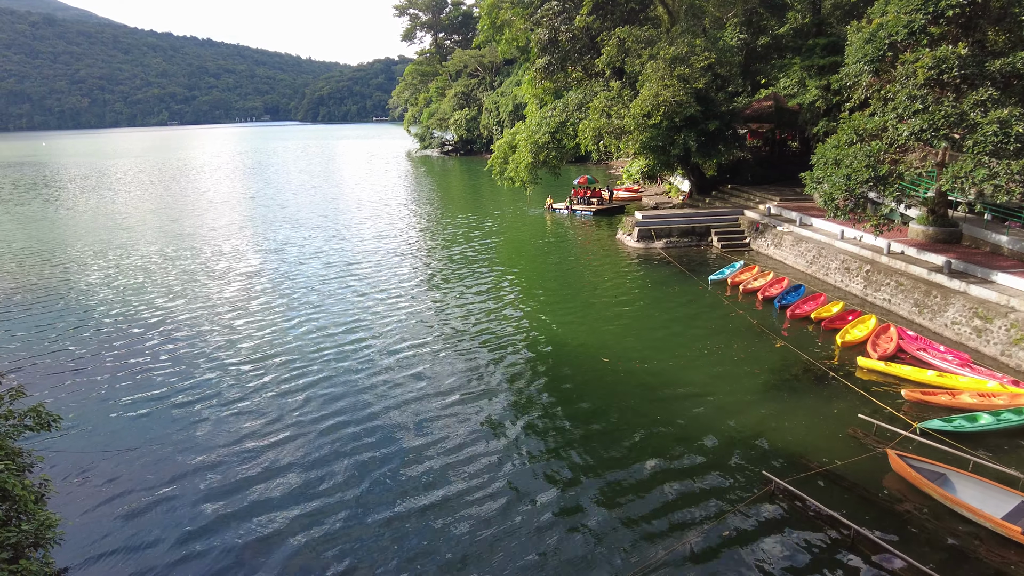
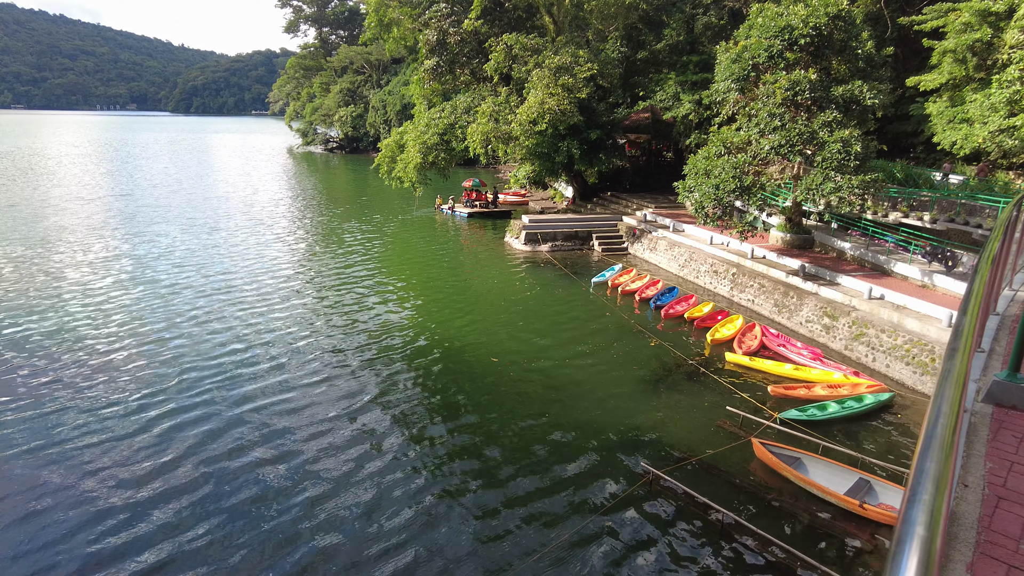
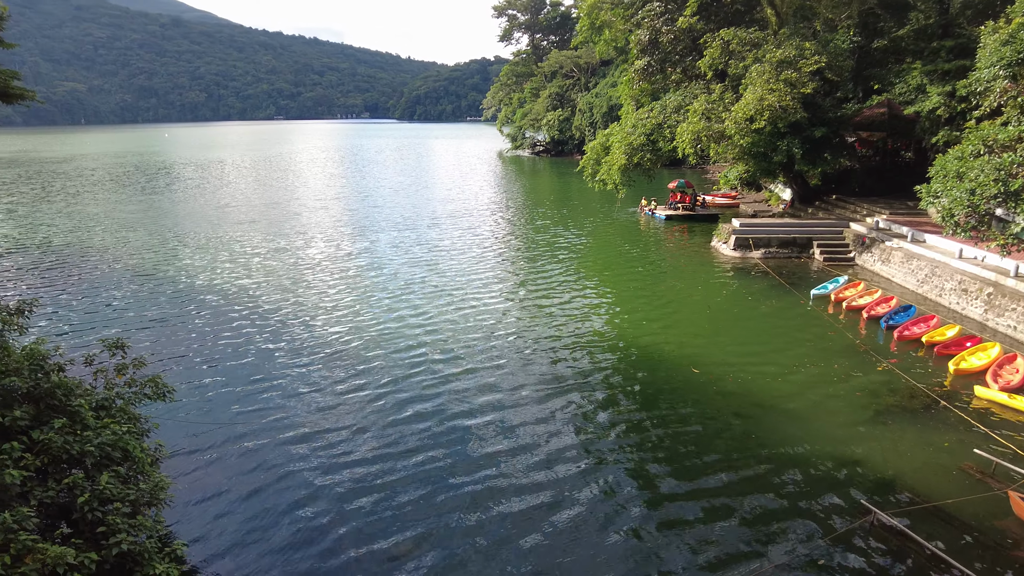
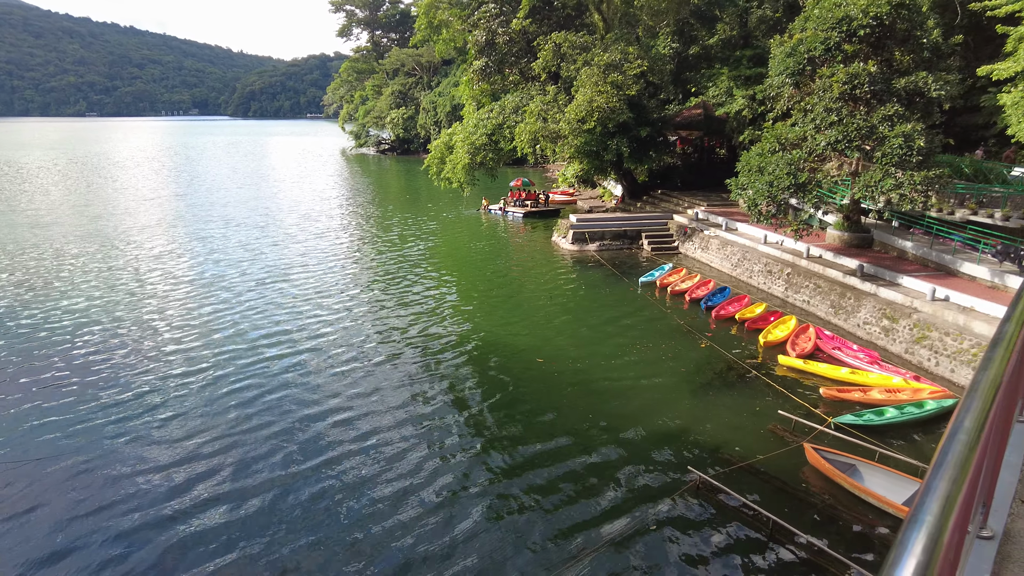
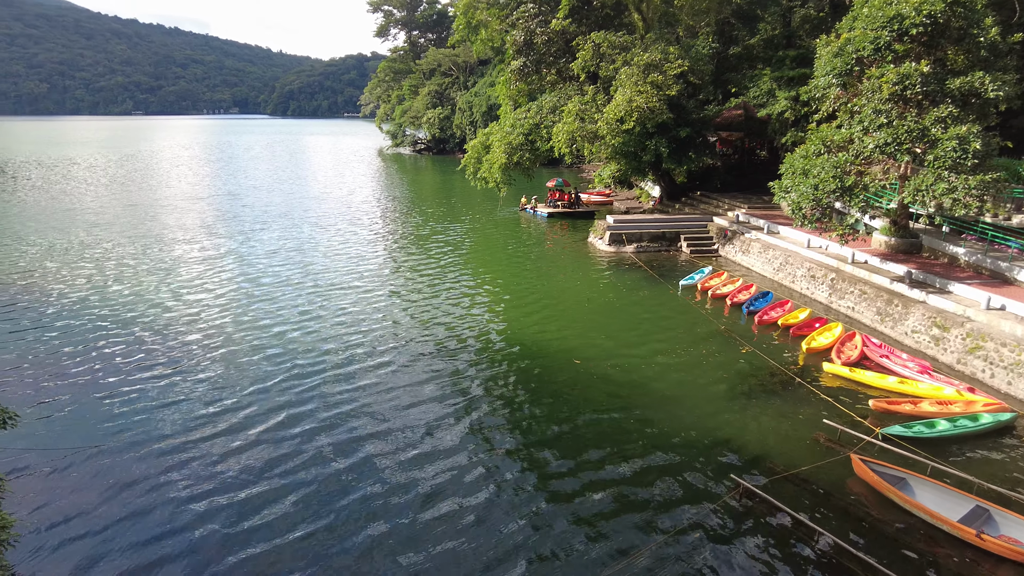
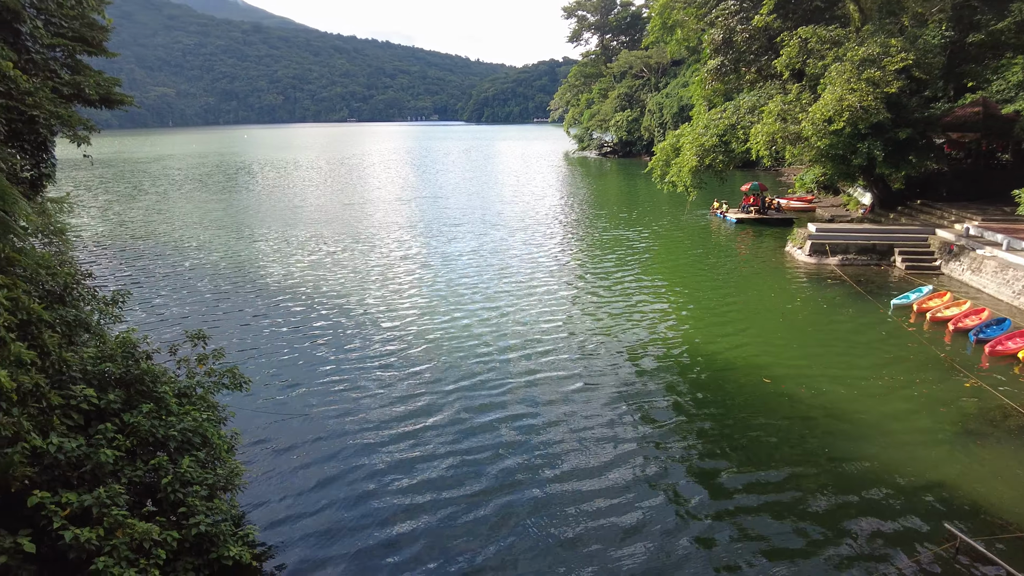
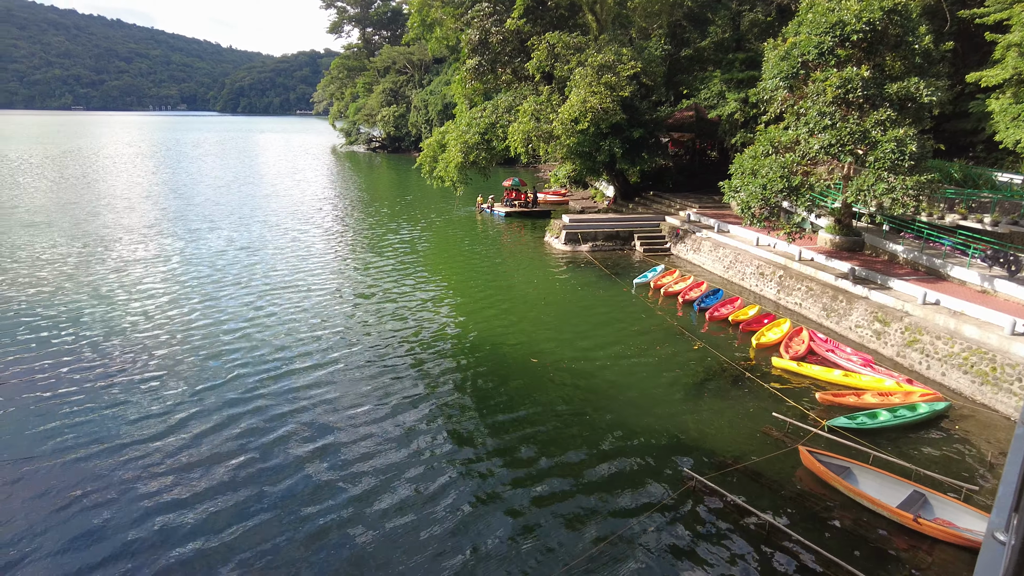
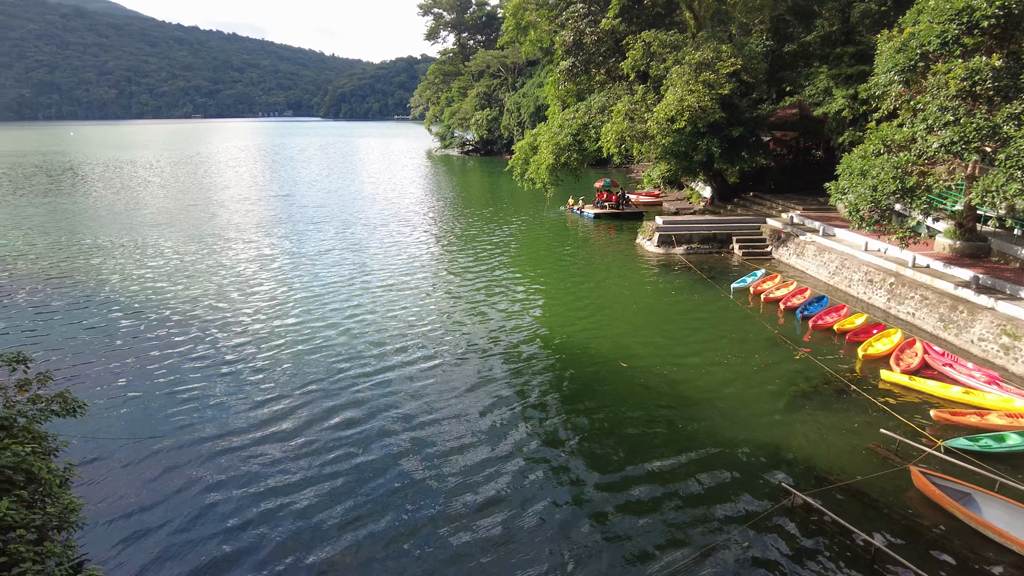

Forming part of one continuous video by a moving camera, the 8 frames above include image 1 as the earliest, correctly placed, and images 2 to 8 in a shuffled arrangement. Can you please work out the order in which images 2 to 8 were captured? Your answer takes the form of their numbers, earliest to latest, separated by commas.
4, 2, 7, 5, 8, 3, 6
